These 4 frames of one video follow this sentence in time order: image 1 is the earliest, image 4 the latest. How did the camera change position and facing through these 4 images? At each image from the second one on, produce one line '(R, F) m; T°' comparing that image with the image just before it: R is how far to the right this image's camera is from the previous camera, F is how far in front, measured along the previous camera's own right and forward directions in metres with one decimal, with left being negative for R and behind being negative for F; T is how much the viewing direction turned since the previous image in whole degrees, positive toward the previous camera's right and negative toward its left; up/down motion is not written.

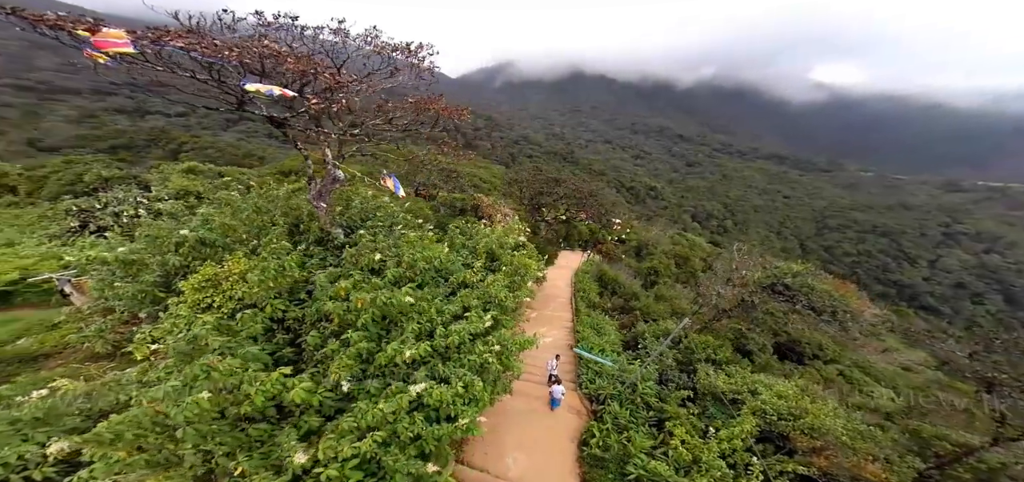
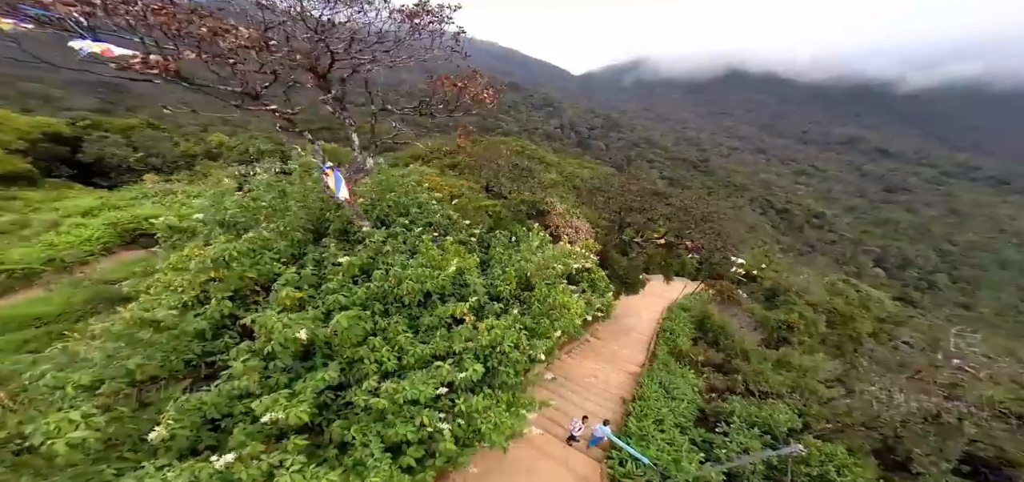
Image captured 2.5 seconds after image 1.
(+1.4, +1.3) m; -20°
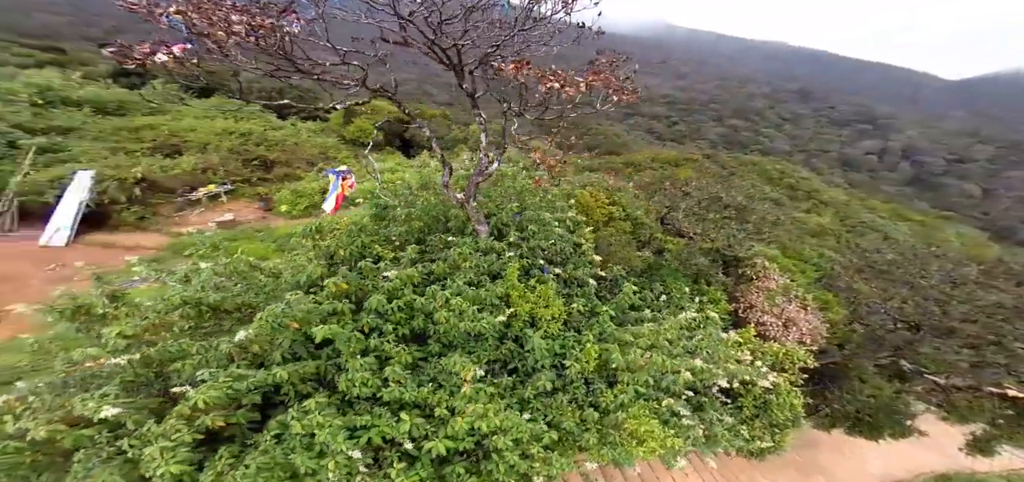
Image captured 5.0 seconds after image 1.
(+1.8, +1.7) m; -40°
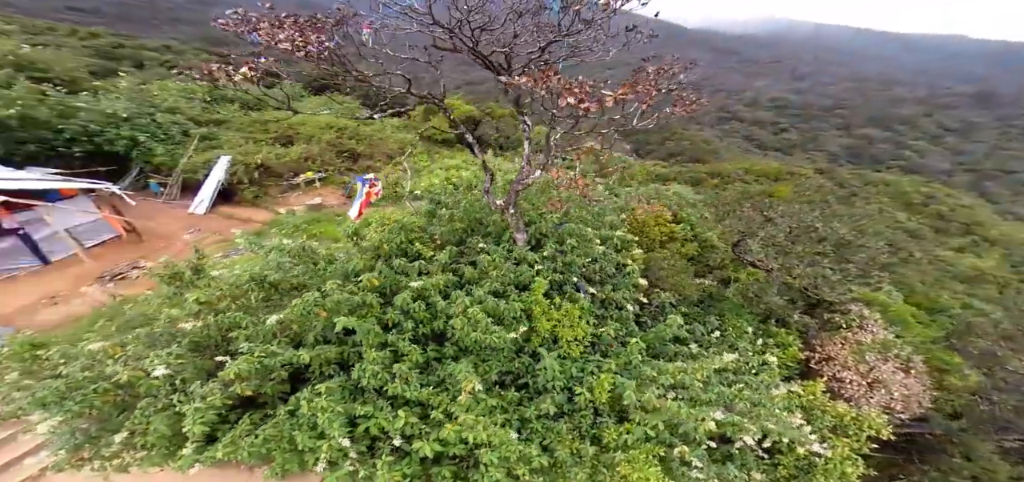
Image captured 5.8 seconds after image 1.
(+0.7, +0.3) m; -13°
